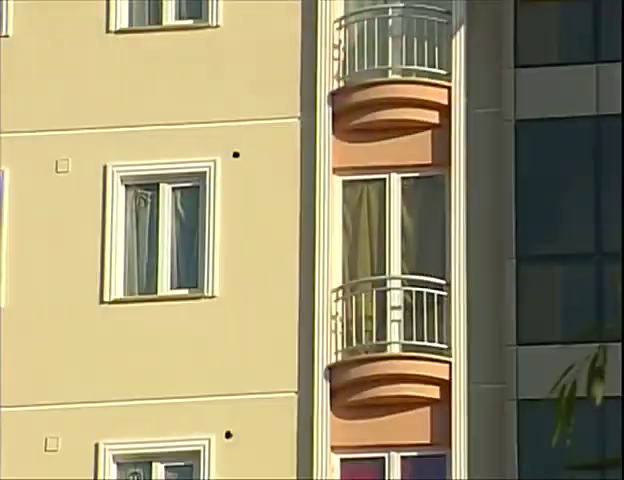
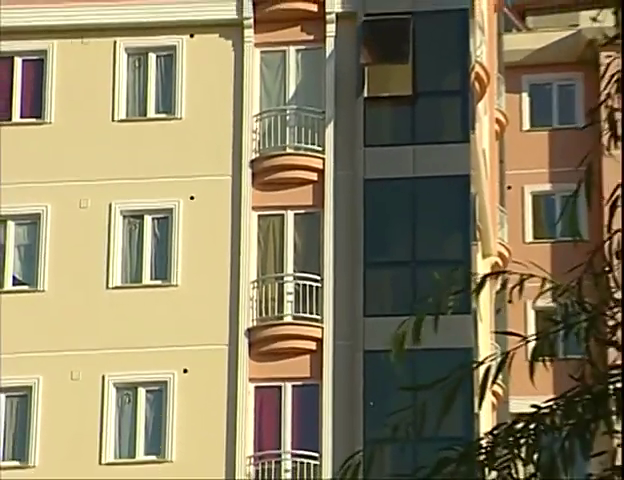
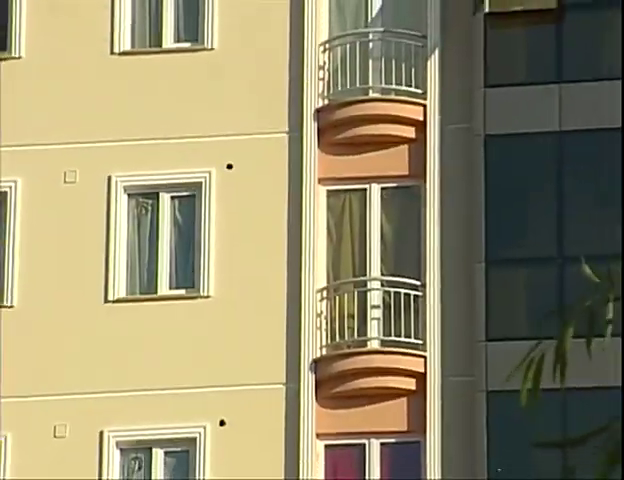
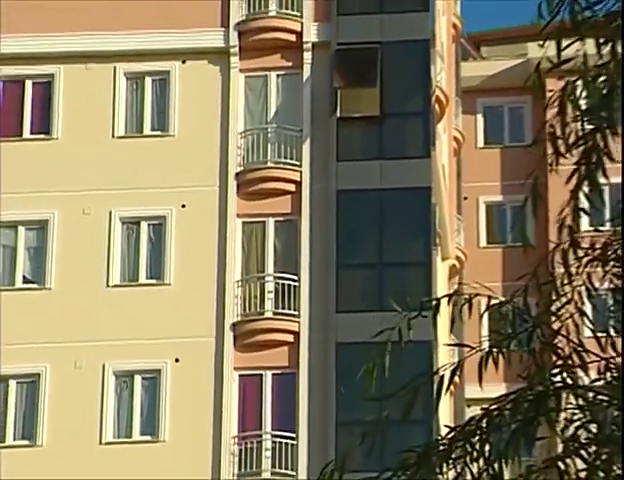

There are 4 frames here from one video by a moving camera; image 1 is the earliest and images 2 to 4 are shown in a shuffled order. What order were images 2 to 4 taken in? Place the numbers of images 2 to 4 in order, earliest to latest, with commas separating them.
3, 2, 4
